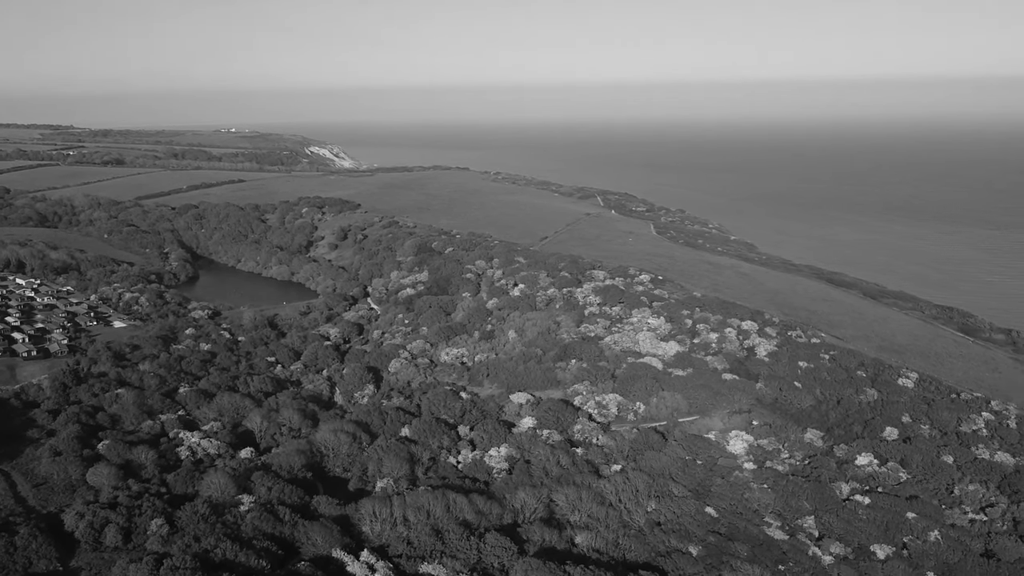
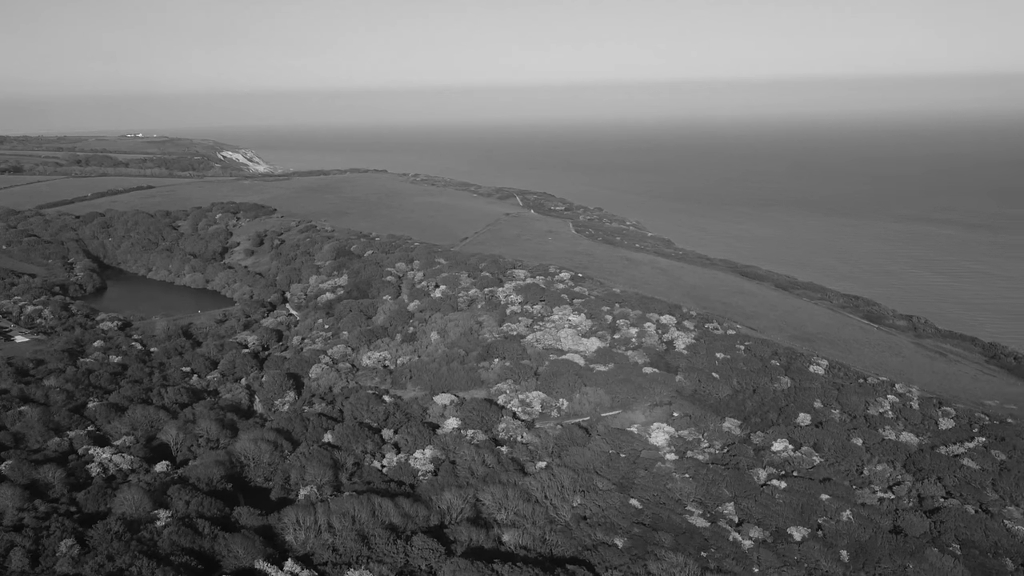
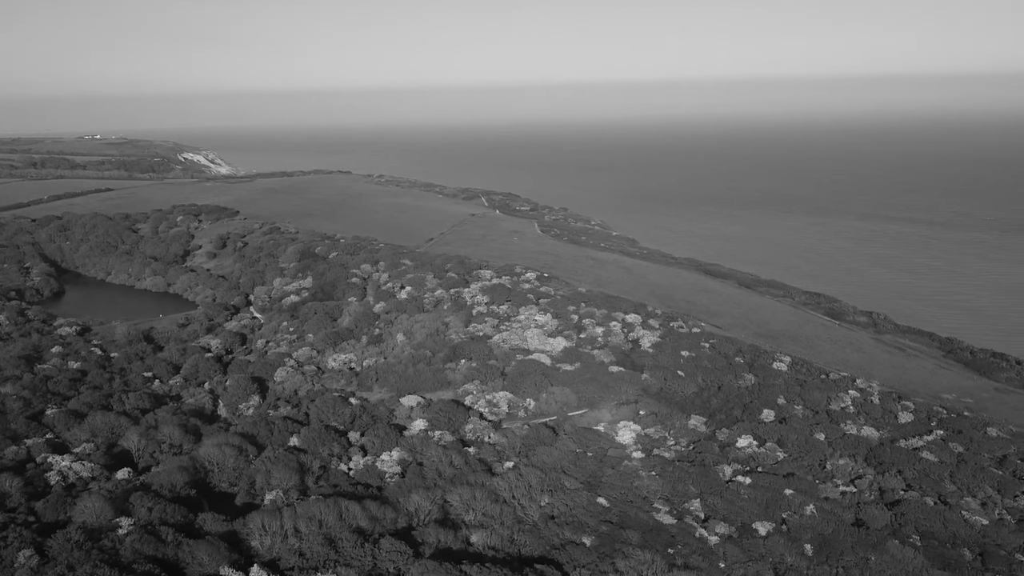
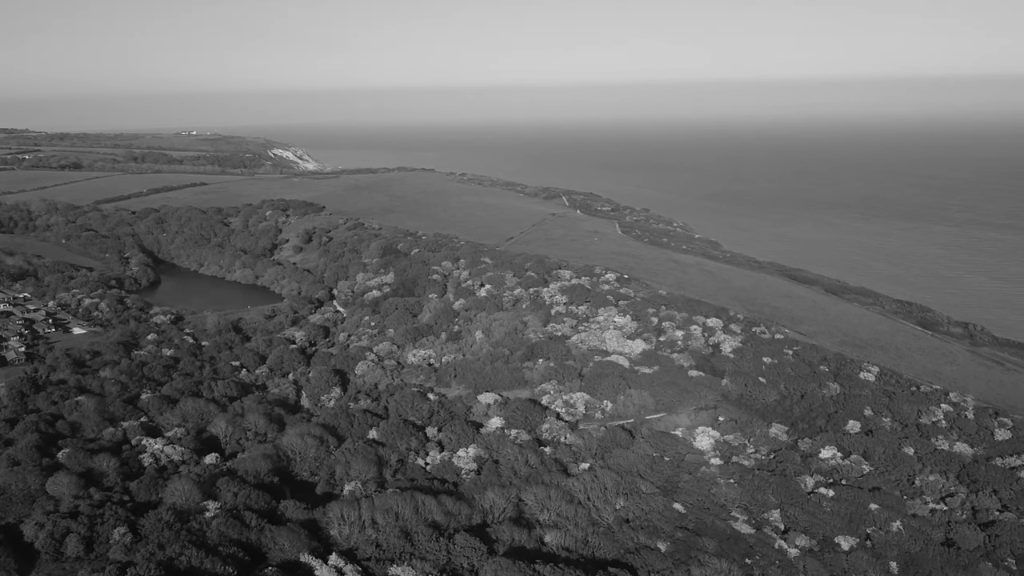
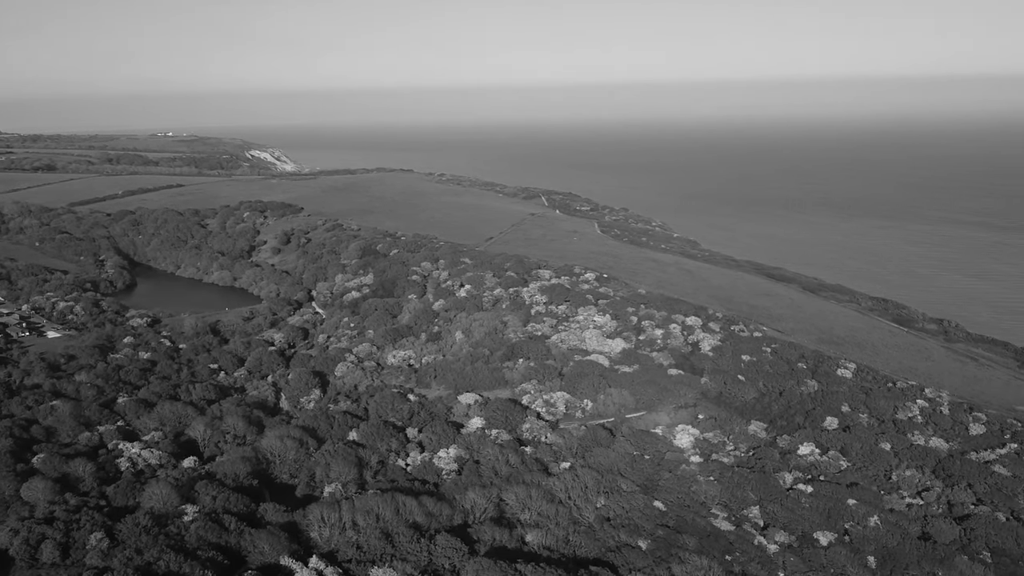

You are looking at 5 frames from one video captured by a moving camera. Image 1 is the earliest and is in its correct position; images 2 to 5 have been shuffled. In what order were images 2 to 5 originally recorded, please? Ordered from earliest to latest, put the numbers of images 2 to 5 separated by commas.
4, 5, 2, 3
